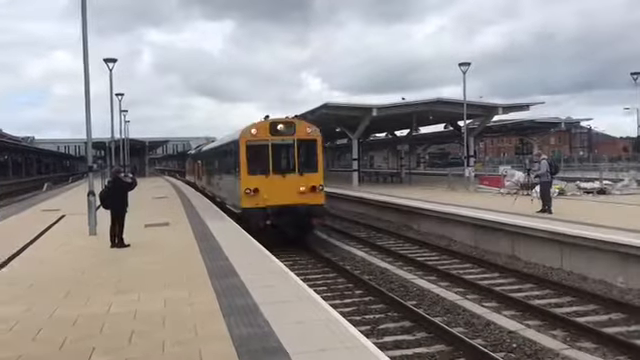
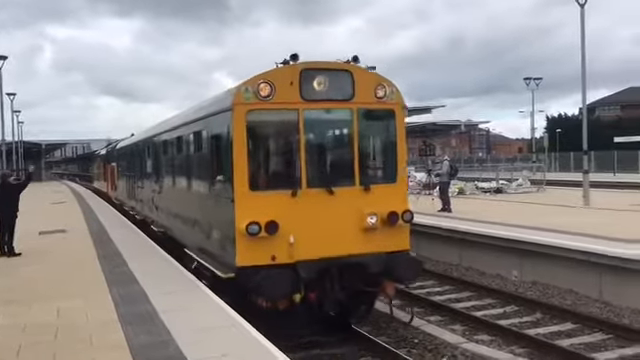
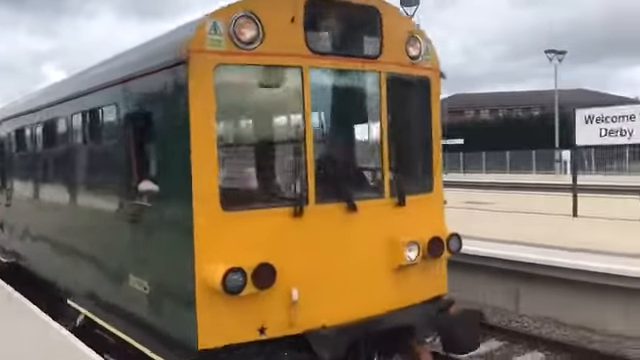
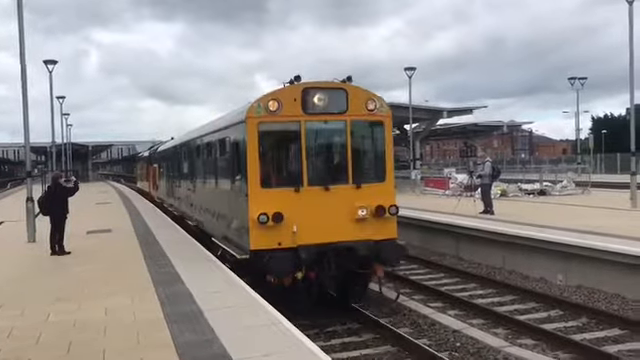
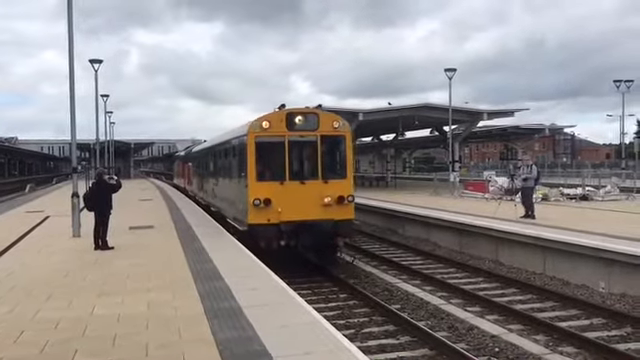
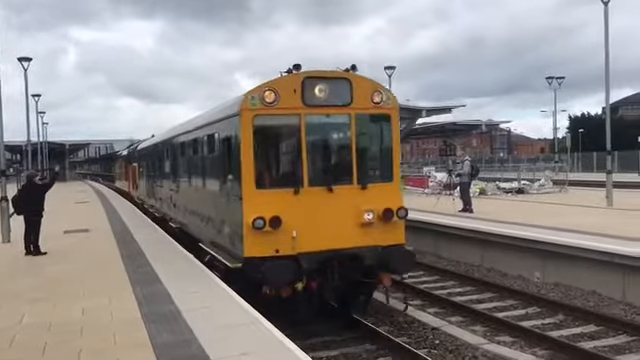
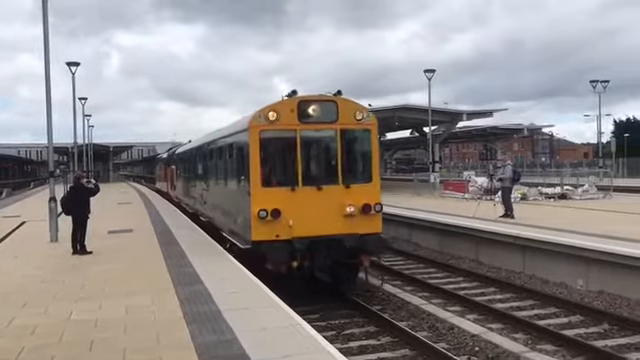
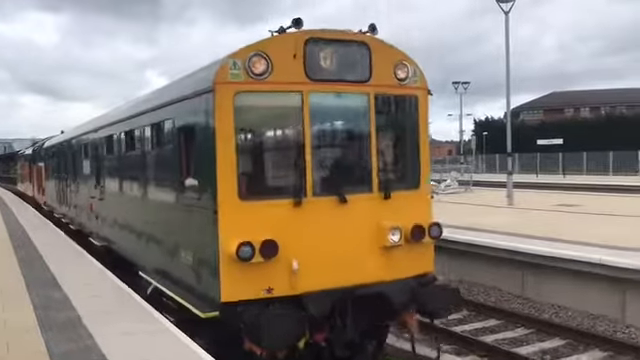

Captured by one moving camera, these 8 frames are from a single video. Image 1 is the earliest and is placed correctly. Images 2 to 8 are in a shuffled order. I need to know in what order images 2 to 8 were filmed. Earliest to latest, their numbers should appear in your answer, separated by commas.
5, 7, 4, 6, 2, 8, 3
